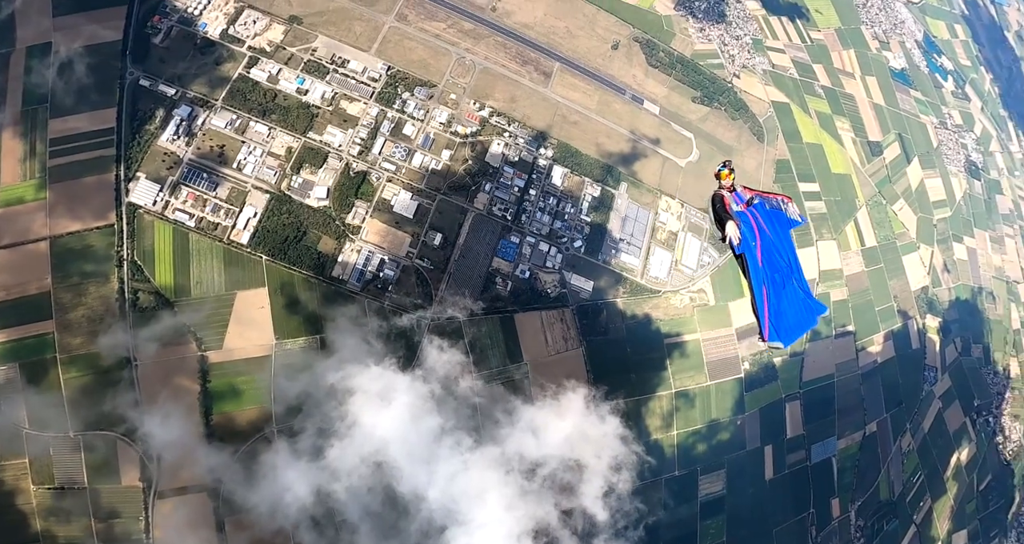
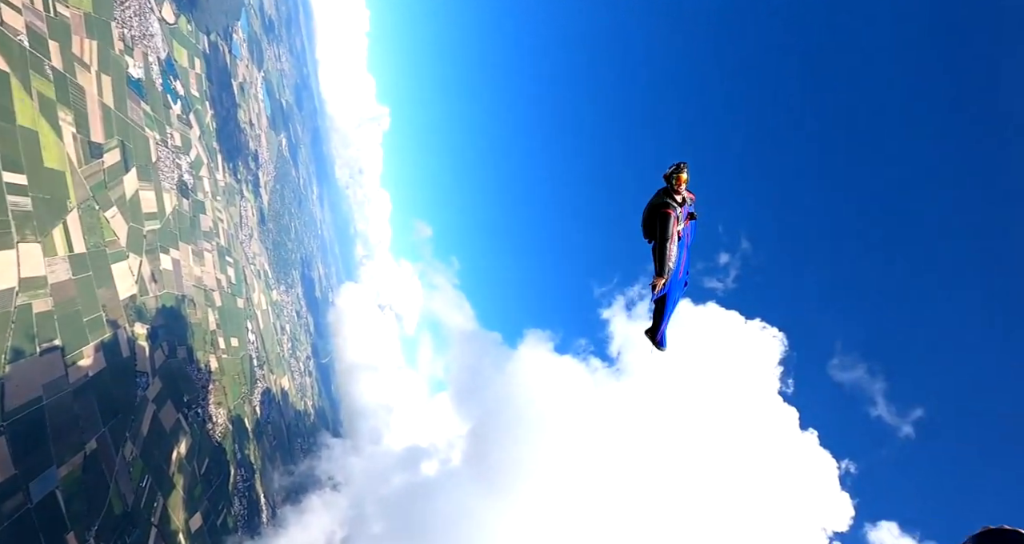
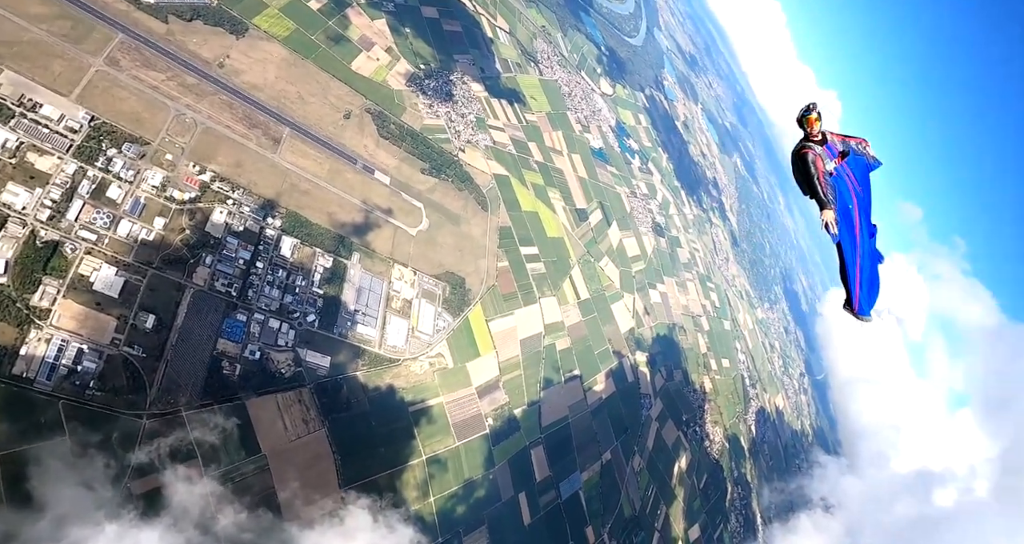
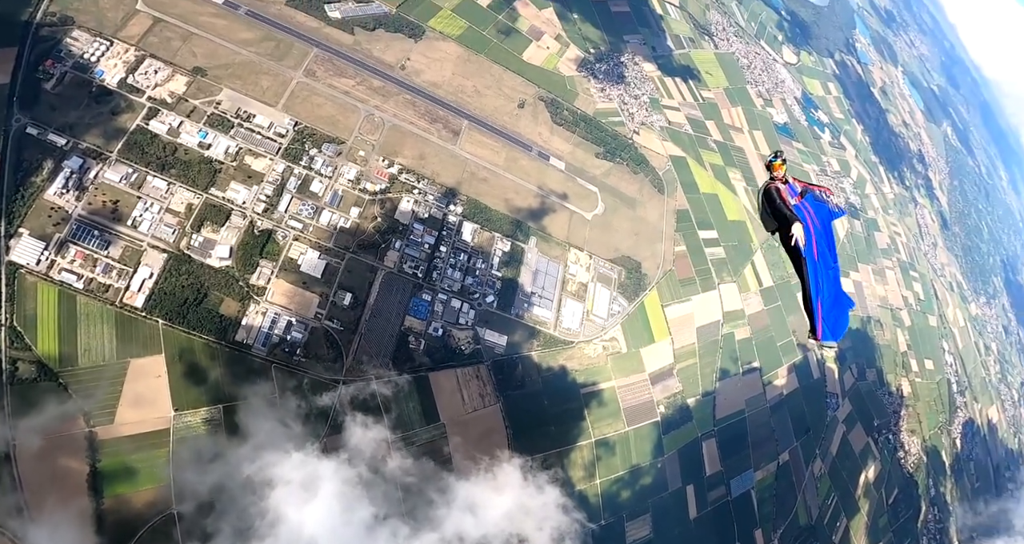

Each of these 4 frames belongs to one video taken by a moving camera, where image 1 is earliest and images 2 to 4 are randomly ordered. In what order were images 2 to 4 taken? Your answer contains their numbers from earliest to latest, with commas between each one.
4, 3, 2
